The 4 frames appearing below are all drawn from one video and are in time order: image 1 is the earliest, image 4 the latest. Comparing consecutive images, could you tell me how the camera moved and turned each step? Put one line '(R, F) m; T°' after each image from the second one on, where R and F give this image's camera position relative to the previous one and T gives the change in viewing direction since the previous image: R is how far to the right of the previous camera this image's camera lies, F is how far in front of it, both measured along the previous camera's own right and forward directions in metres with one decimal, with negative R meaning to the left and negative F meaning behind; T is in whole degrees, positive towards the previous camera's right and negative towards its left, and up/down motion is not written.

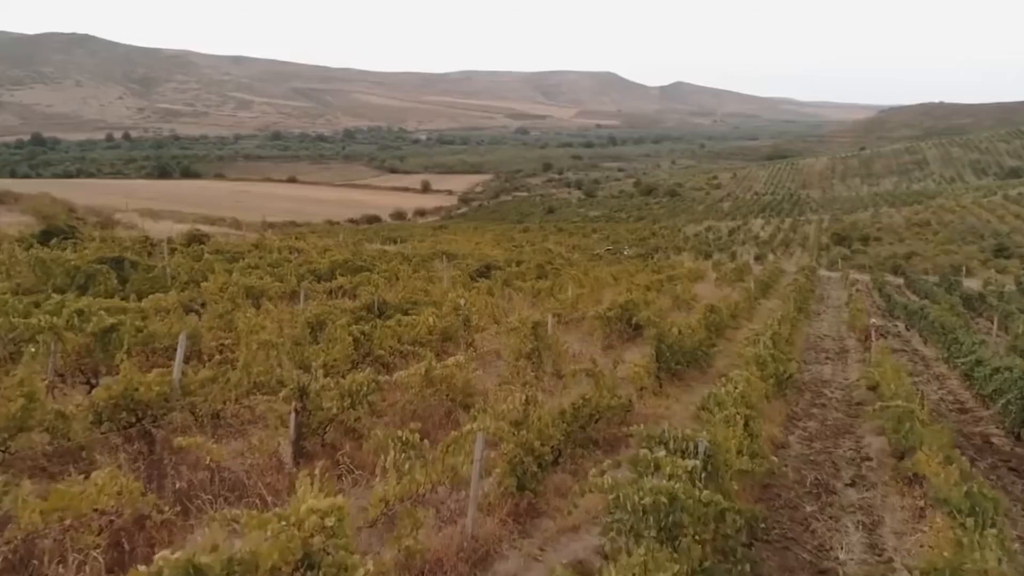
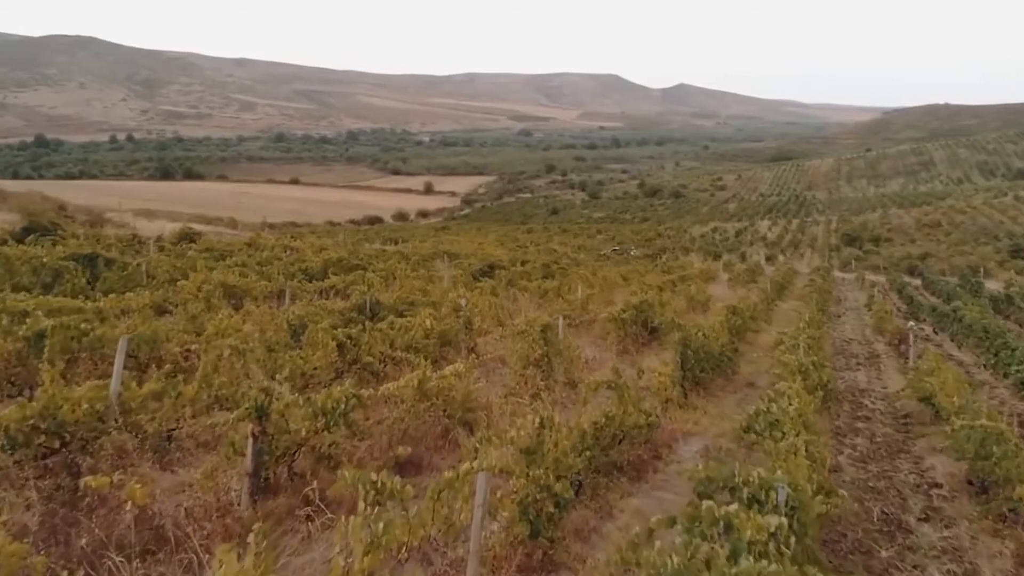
(-0.1, +1.5) m; 0°
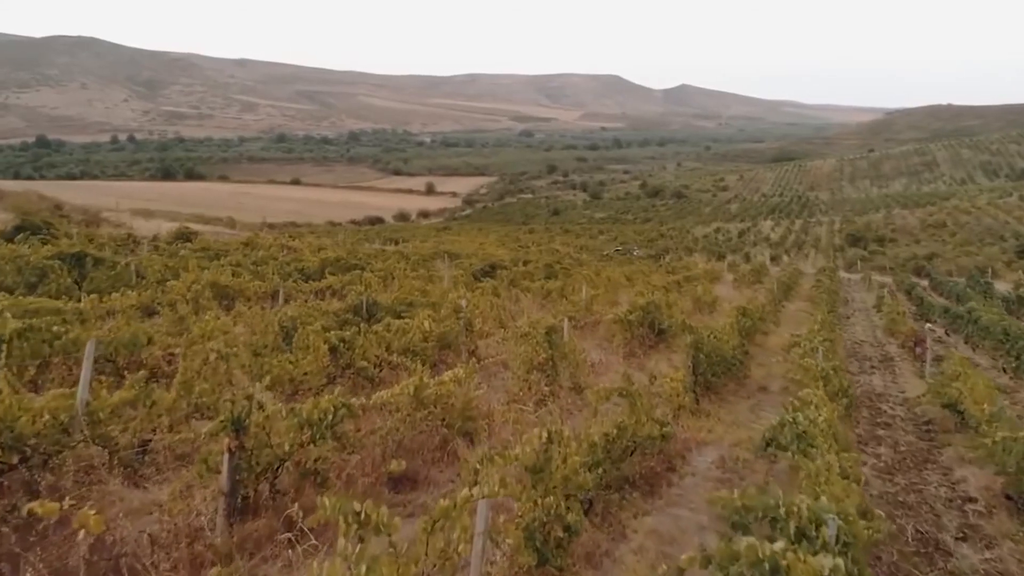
(0.0, +0.6) m; 0°
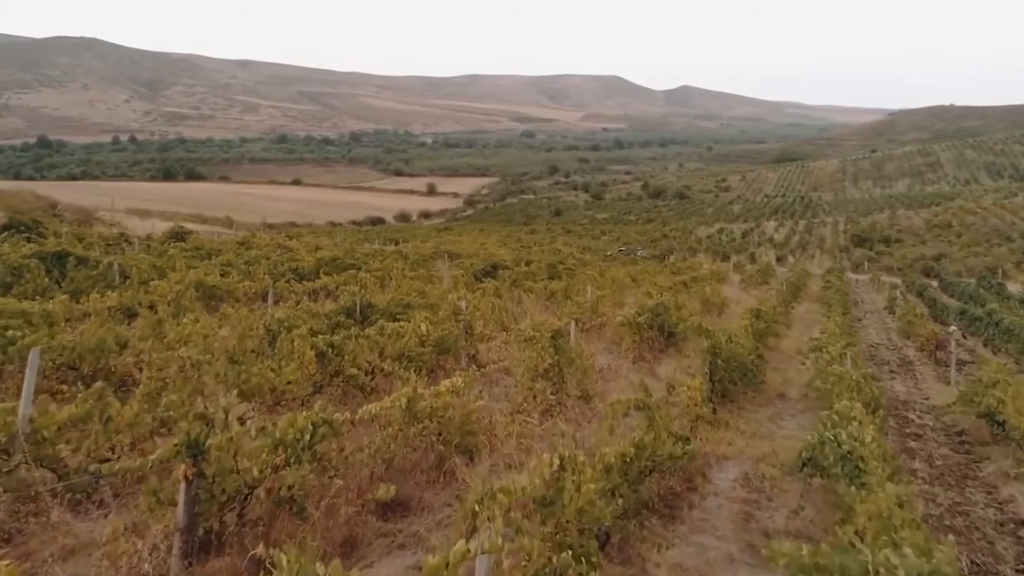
(0.0, +0.8) m; 0°
